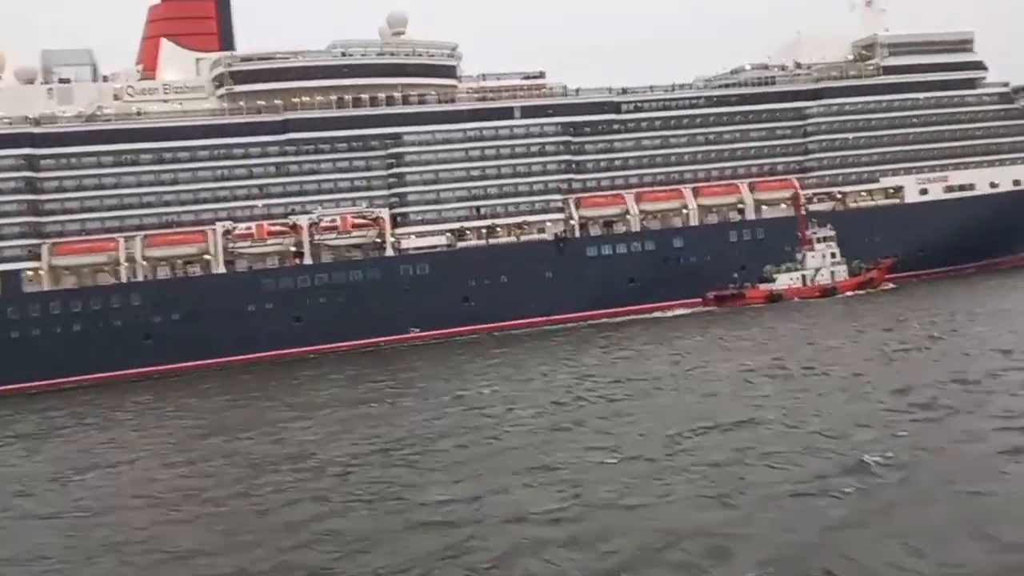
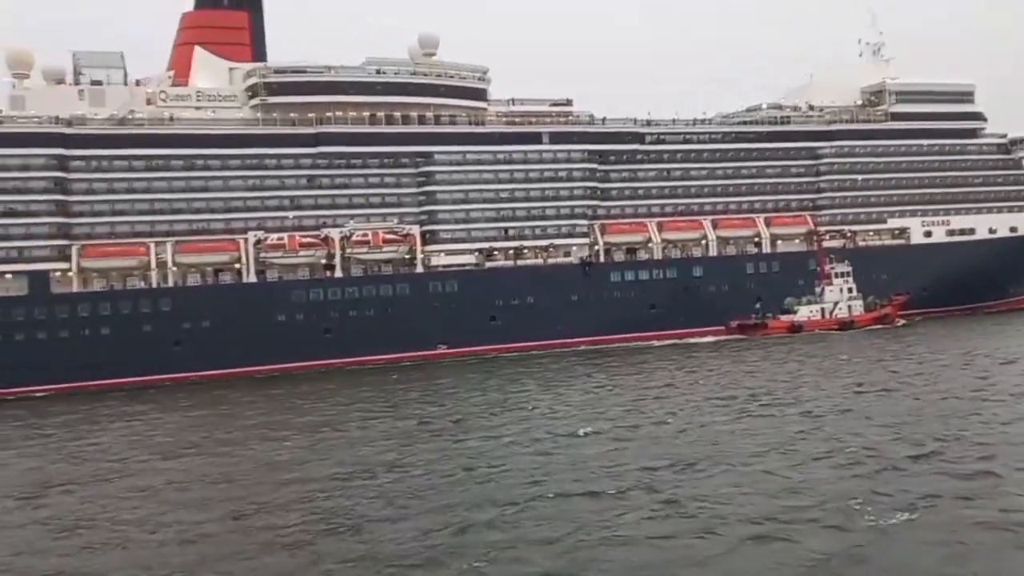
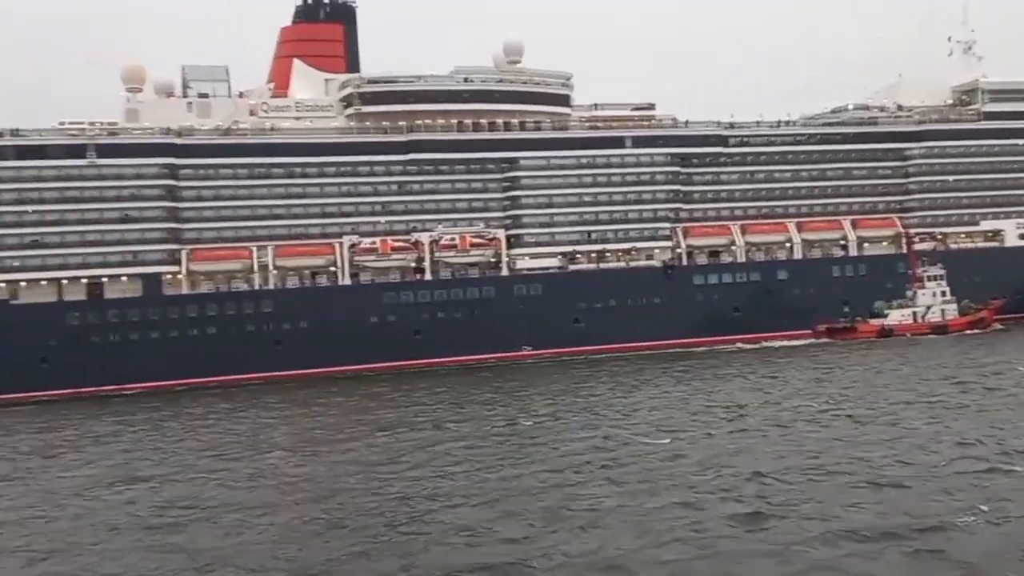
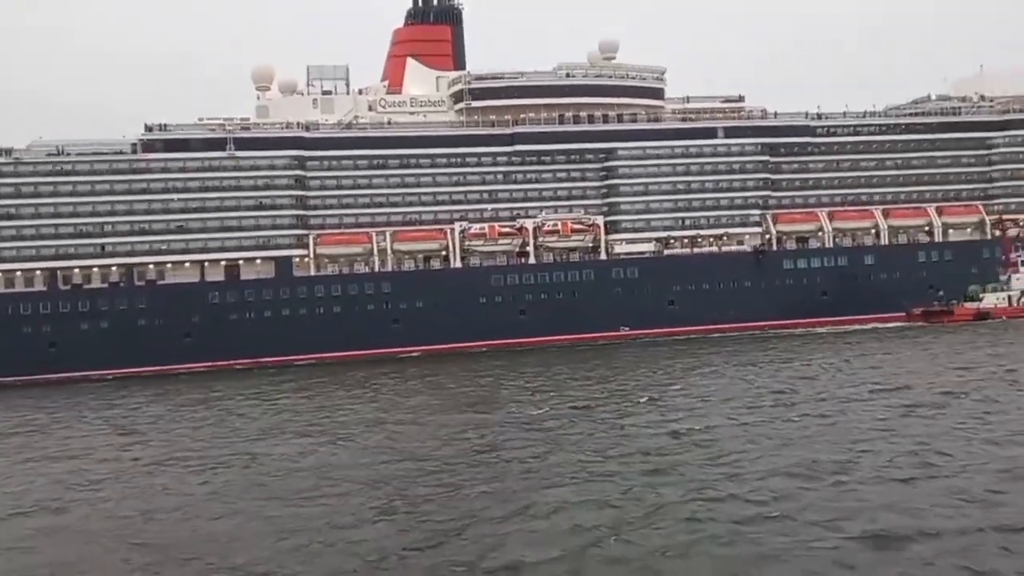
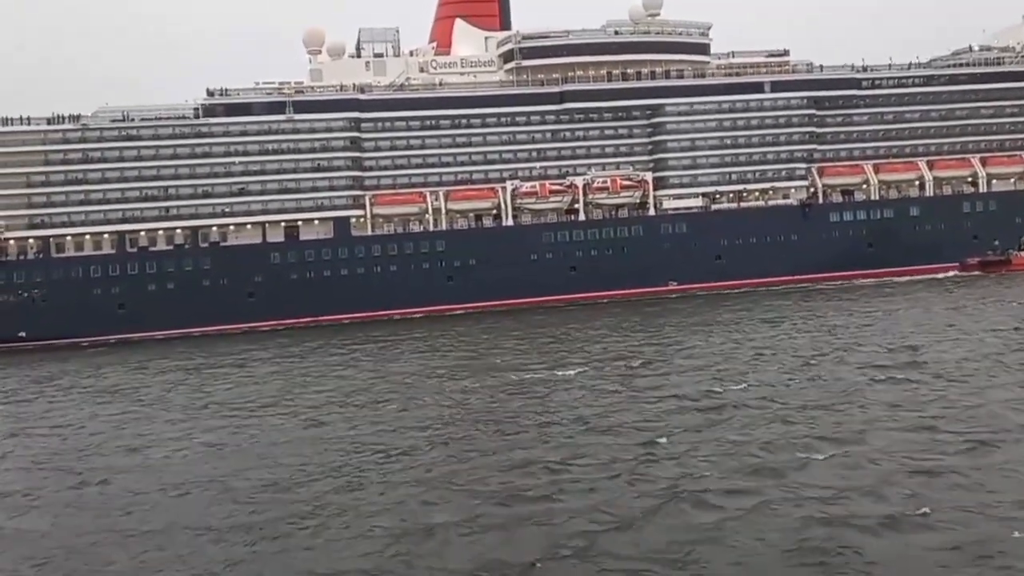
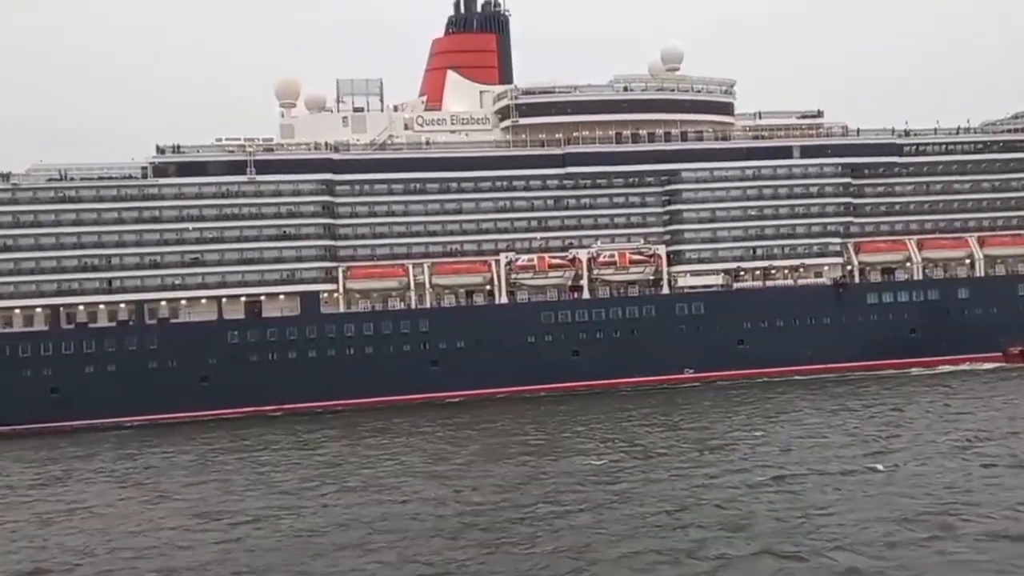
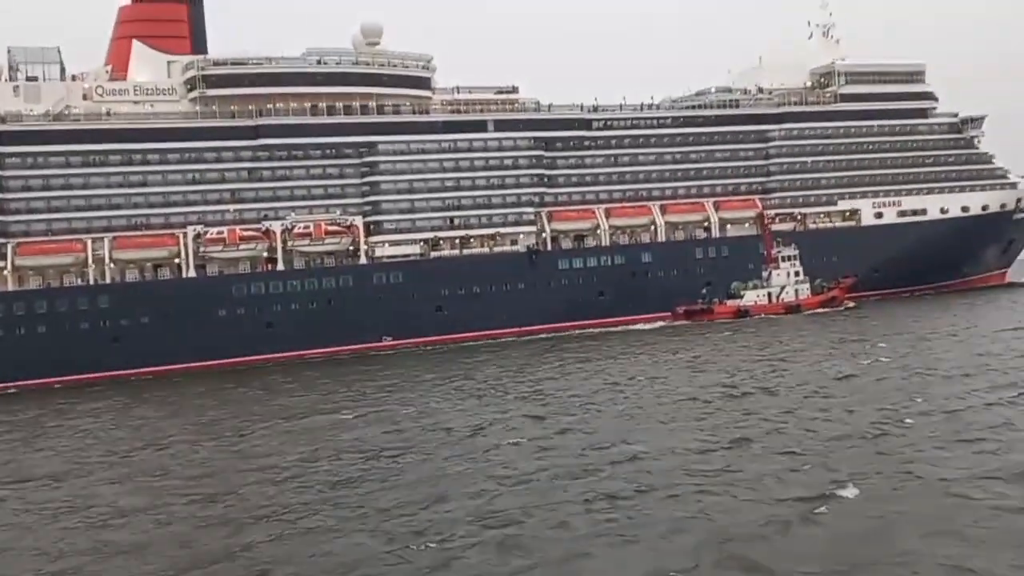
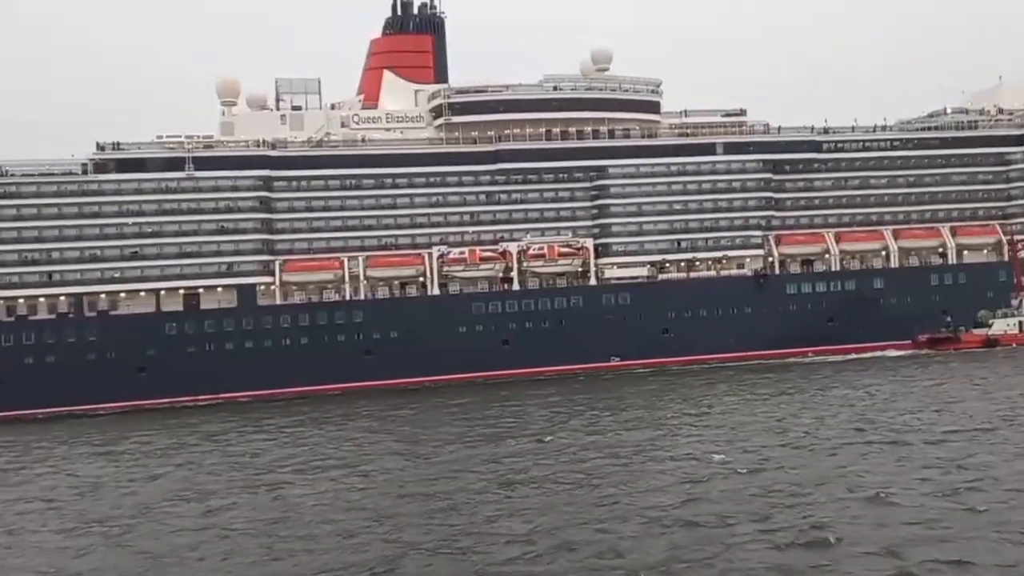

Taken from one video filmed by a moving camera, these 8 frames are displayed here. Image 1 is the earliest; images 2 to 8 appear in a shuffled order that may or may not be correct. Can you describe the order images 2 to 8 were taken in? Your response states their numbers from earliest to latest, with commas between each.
7, 2, 3, 8, 6, 4, 5
